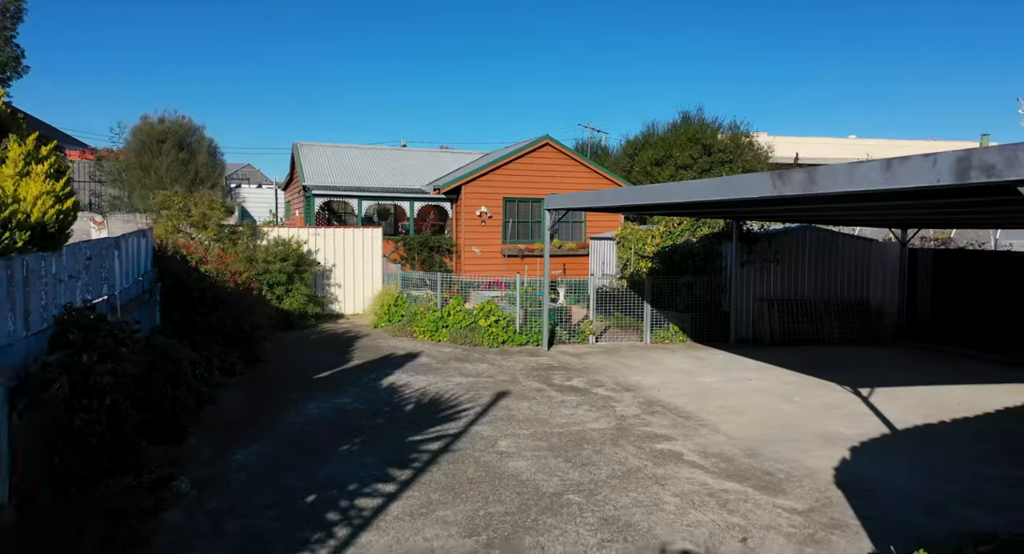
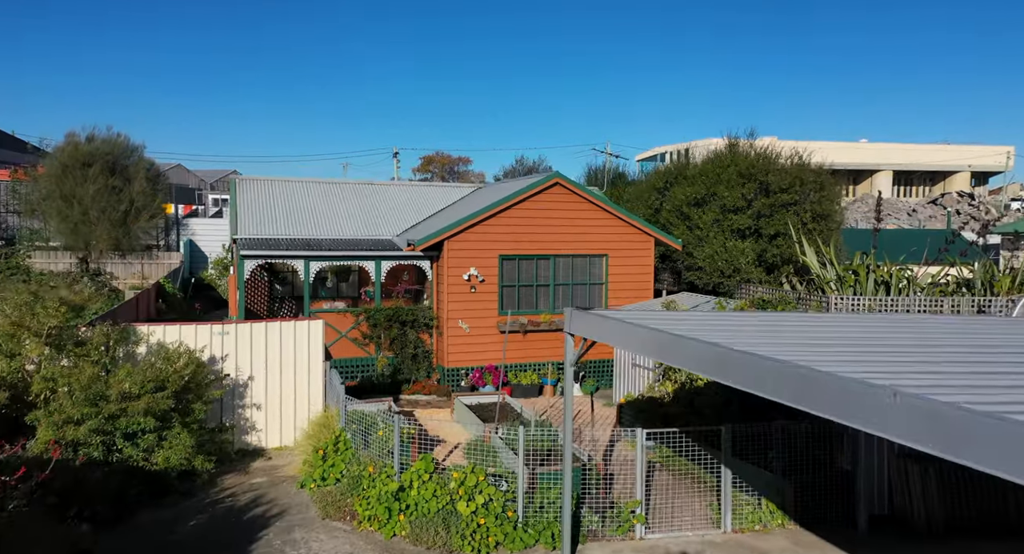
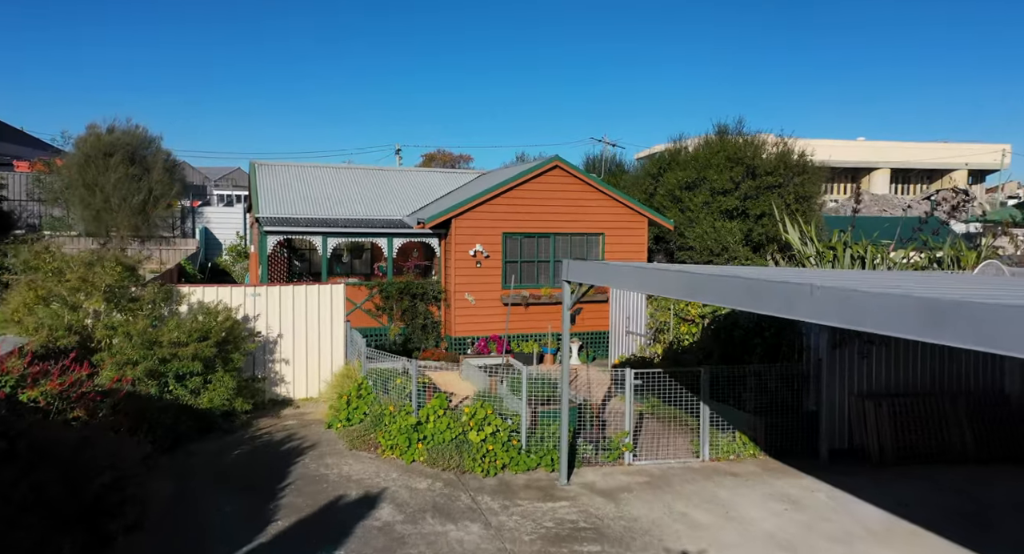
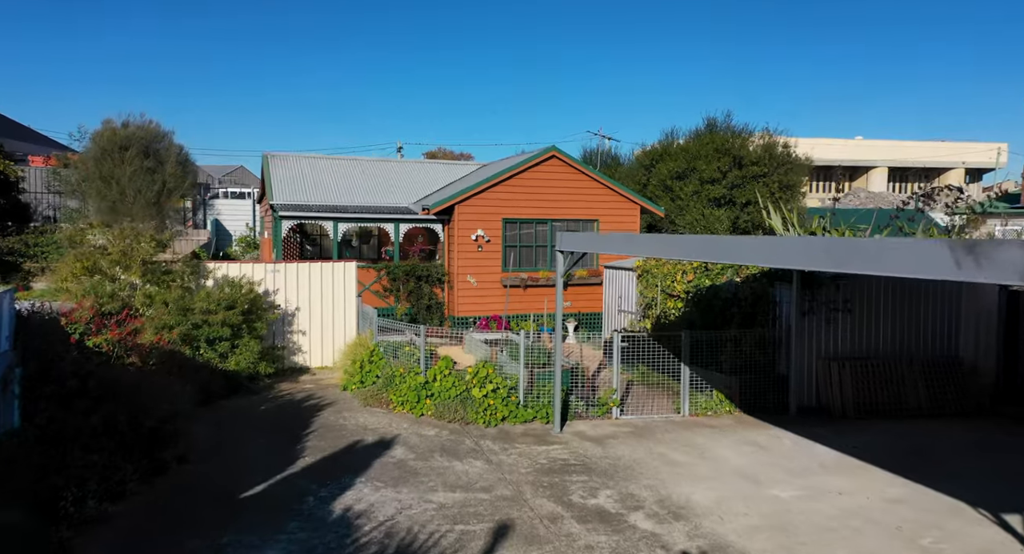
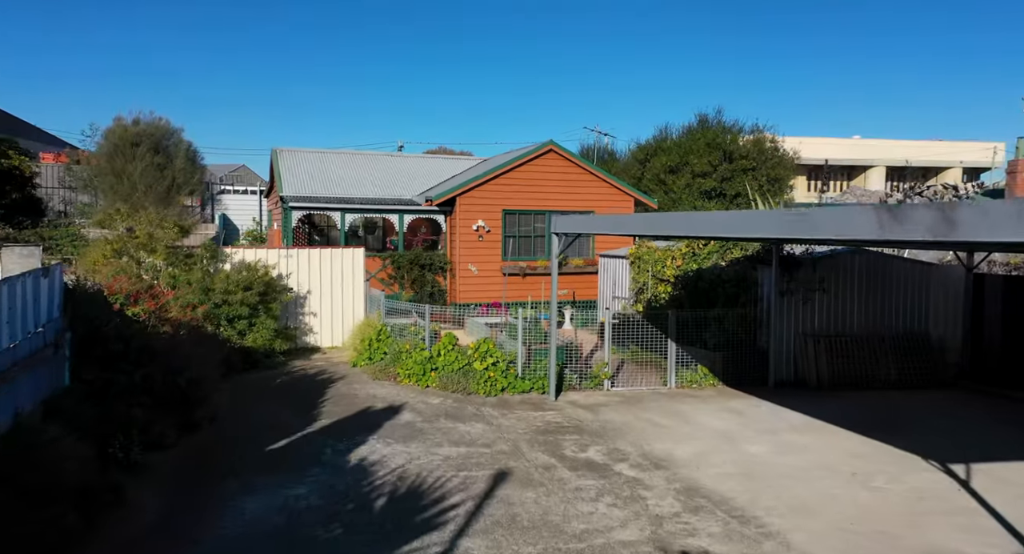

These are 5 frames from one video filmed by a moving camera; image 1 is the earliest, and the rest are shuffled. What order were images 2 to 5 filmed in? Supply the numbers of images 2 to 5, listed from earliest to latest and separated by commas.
5, 4, 3, 2
